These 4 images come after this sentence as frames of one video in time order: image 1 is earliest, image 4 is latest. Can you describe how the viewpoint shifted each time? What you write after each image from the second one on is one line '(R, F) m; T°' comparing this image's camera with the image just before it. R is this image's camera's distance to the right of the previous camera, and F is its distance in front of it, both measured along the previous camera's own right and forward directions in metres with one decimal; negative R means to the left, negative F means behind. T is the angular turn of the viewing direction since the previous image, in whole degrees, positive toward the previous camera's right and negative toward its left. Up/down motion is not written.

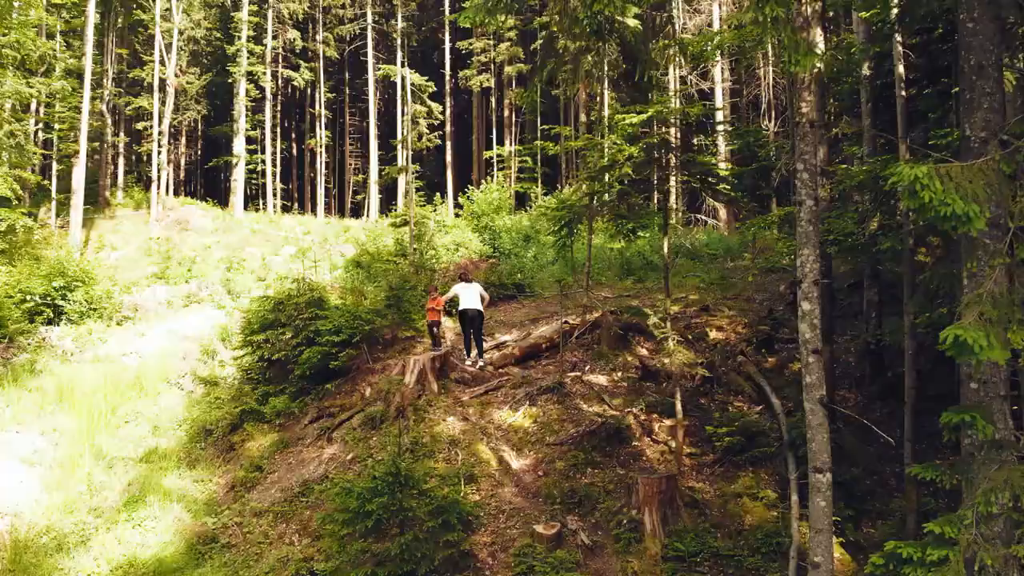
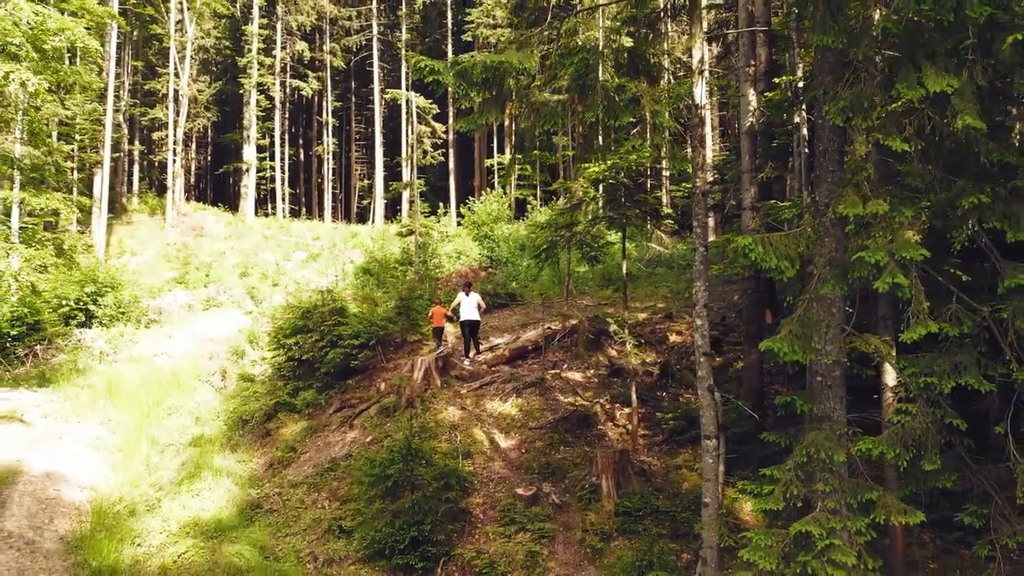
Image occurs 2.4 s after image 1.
(+0.2, -2.0) m; 0°
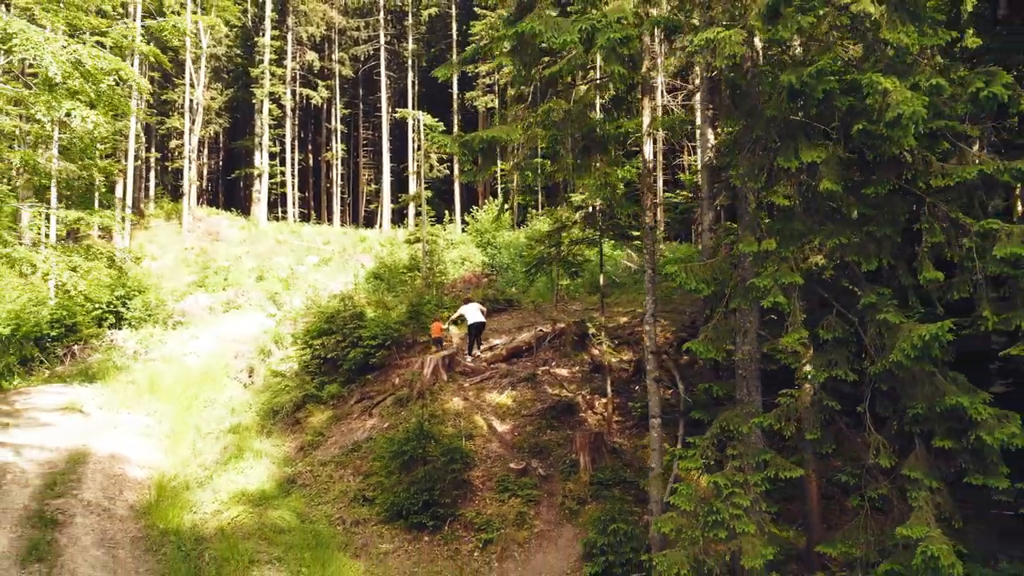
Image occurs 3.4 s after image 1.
(+0.1, -2.0) m; 0°
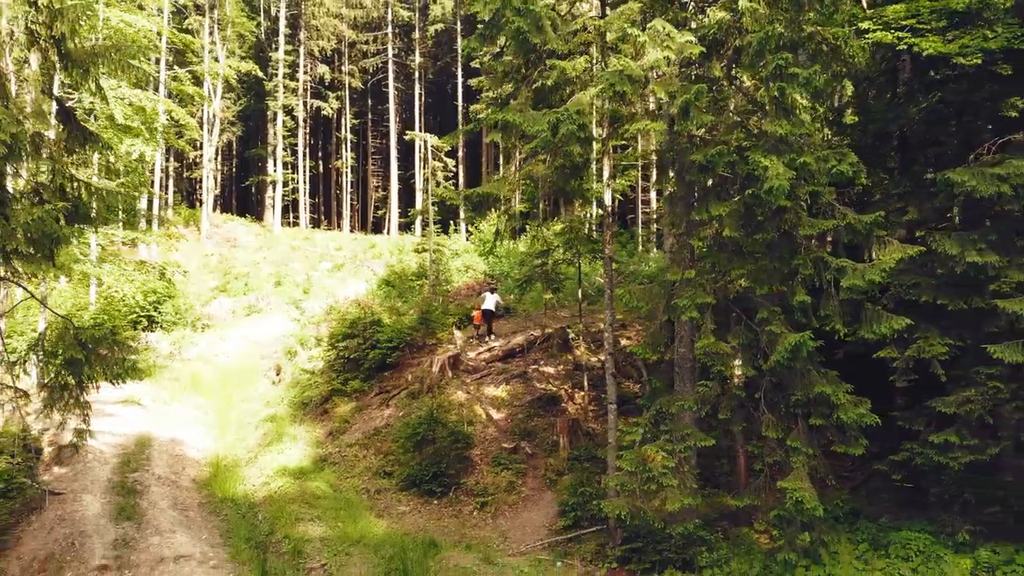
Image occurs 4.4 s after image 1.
(+0.2, -2.6) m; 0°
